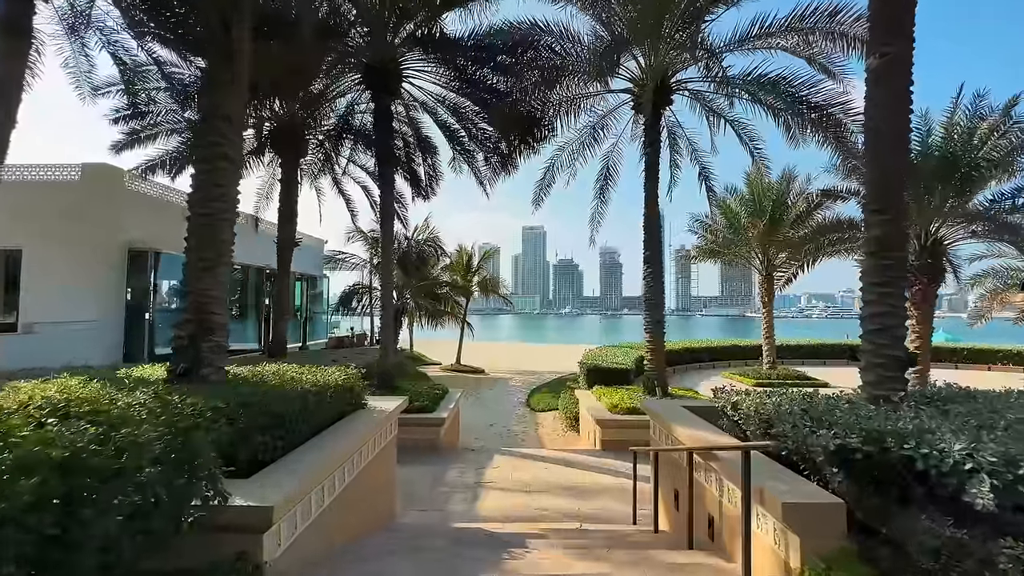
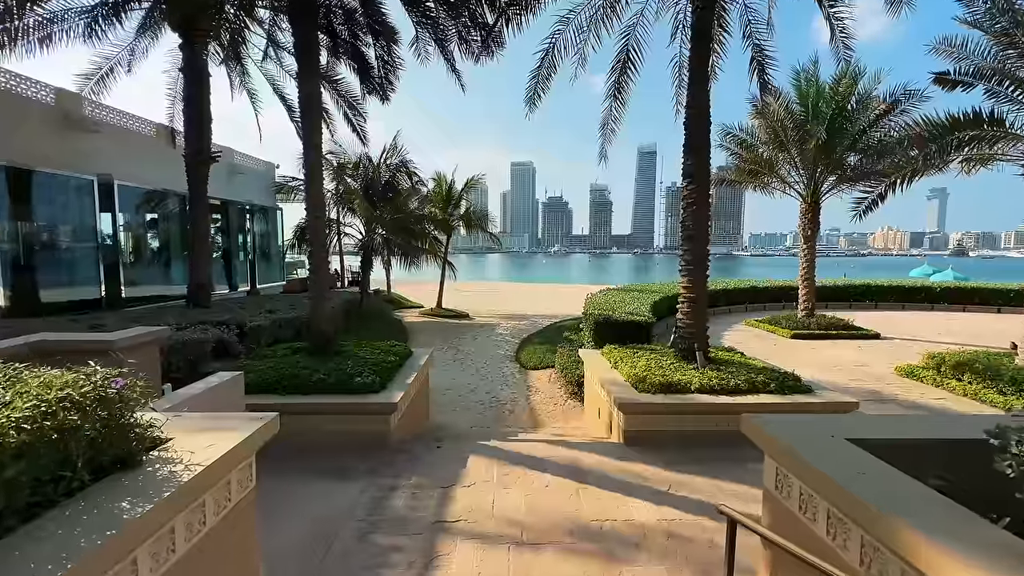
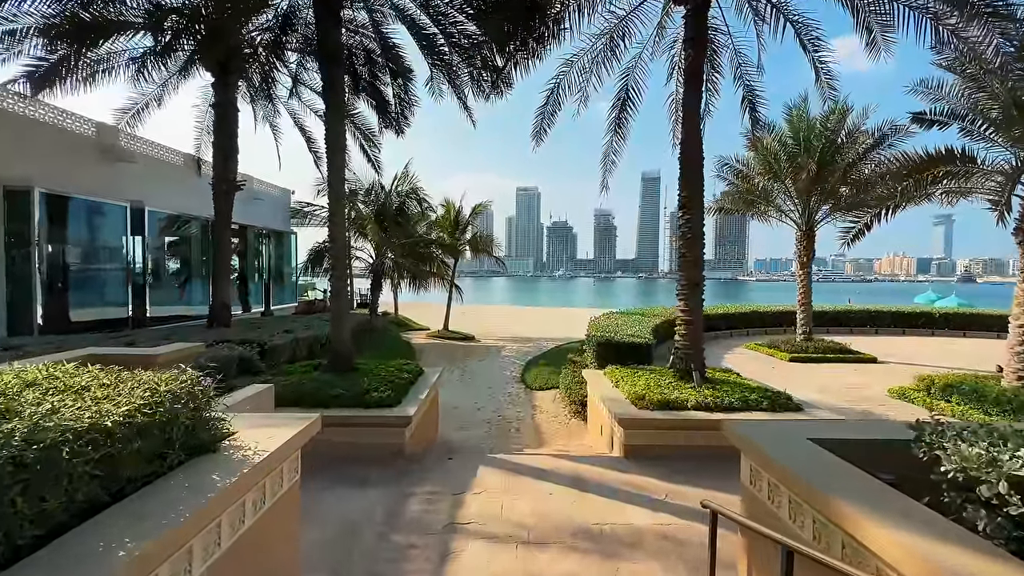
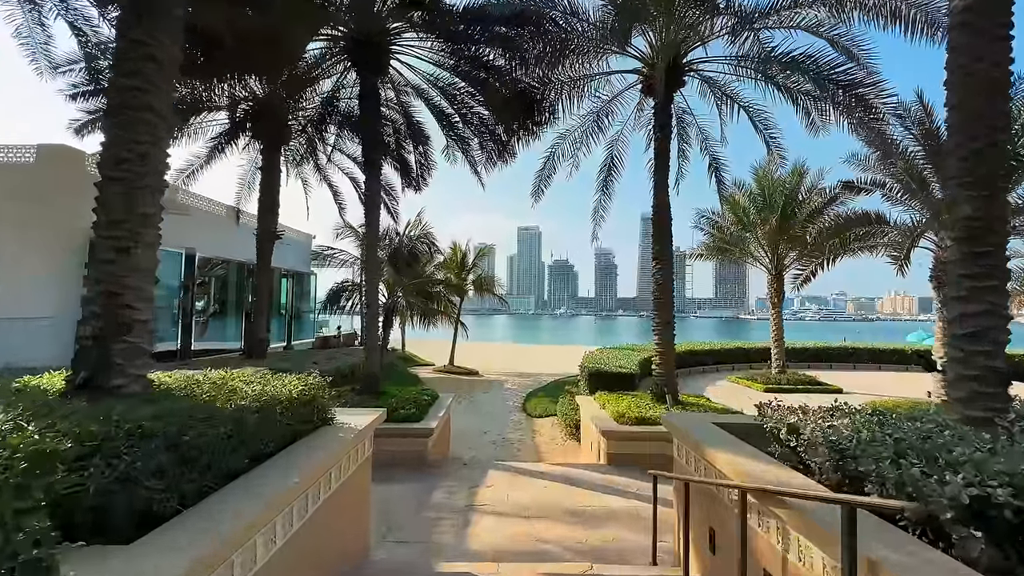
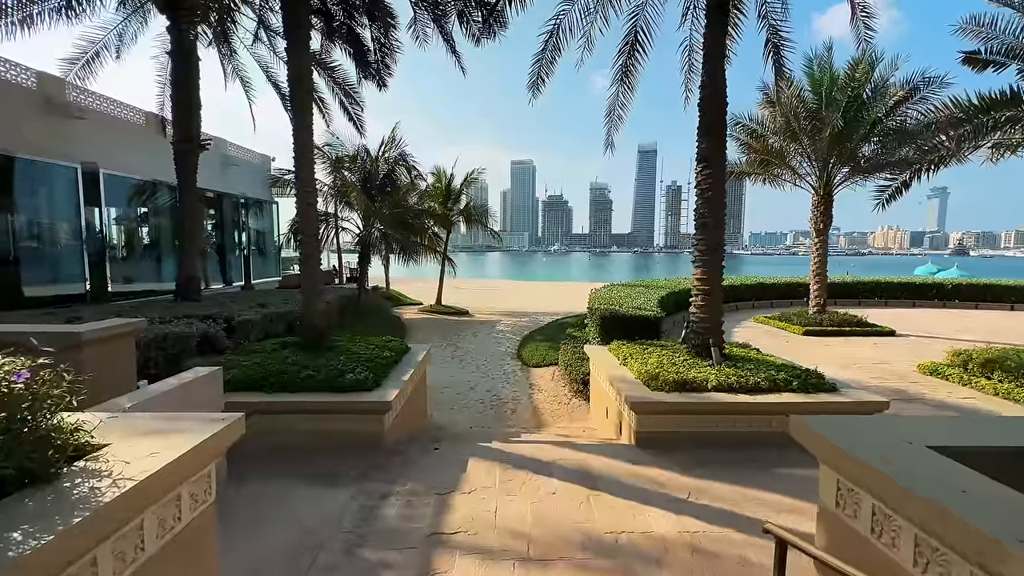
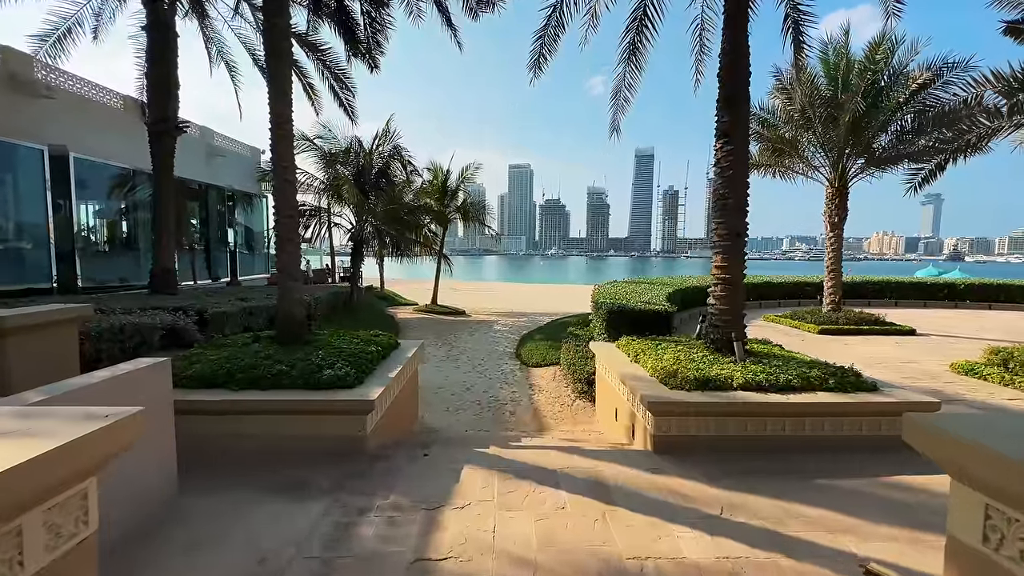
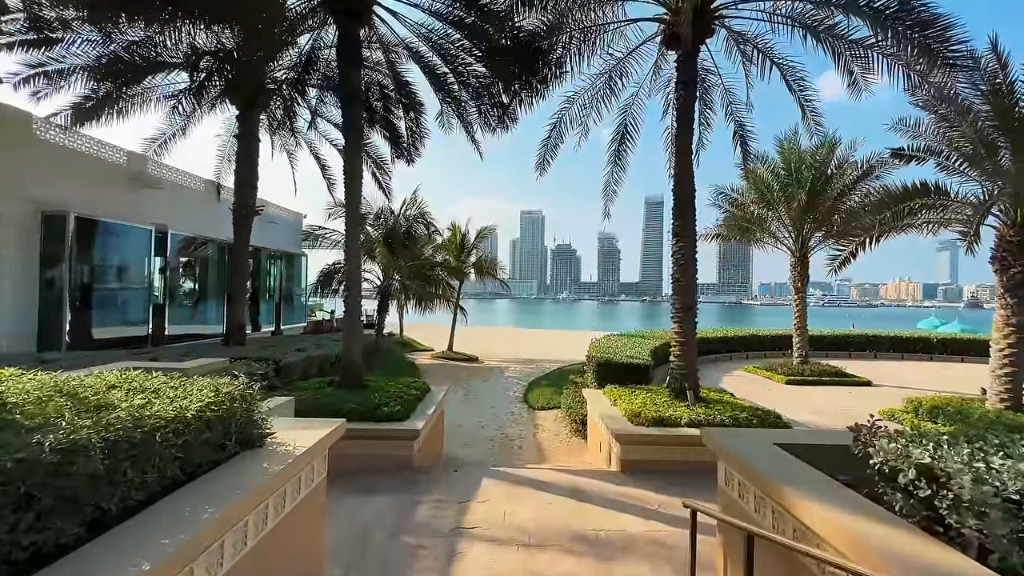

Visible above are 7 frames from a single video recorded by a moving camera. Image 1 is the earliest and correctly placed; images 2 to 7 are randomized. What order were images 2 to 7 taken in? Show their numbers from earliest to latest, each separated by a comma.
4, 7, 3, 2, 5, 6
